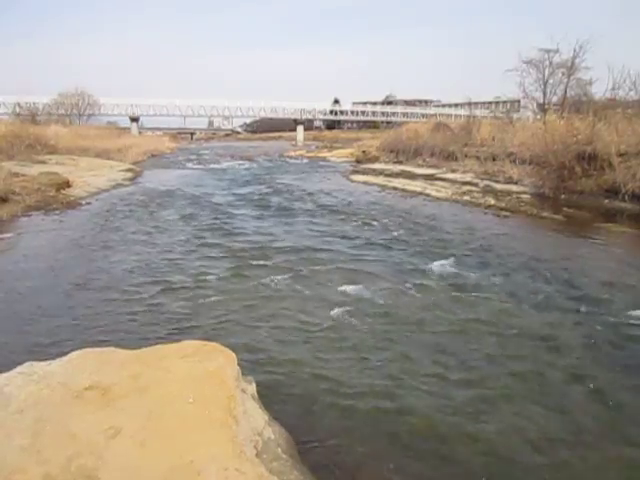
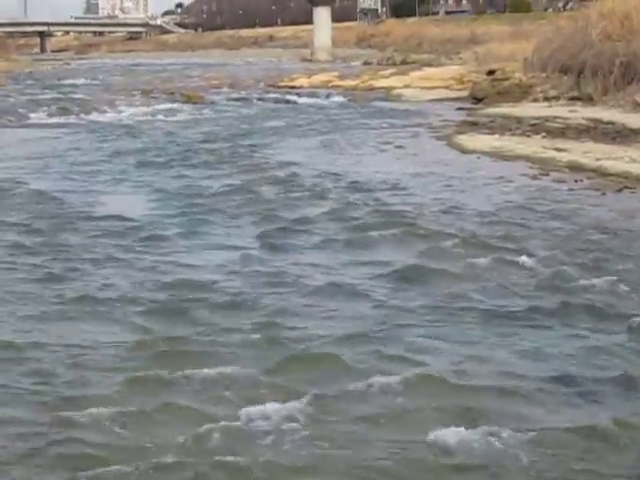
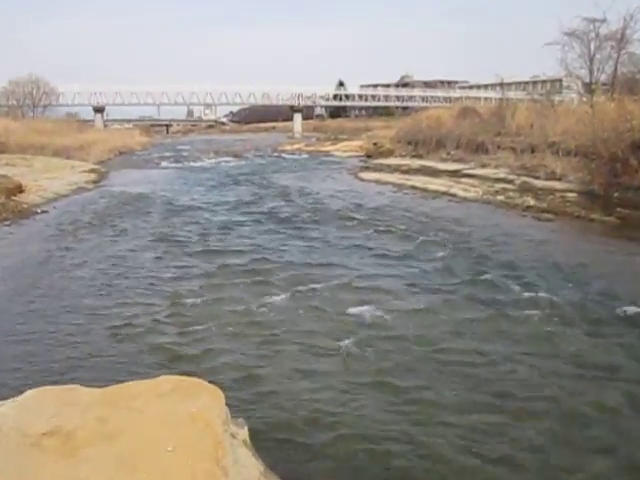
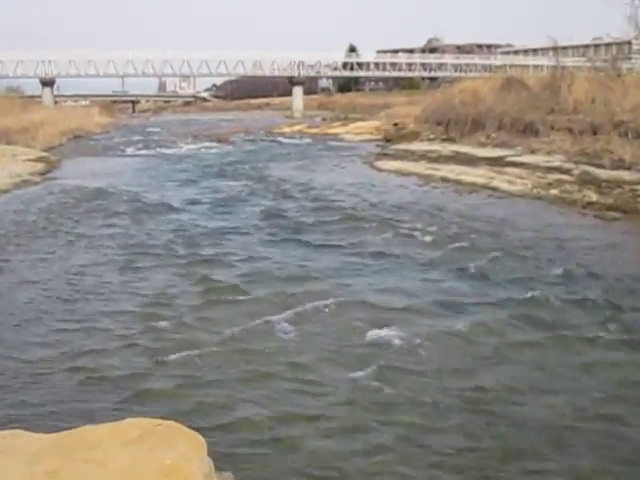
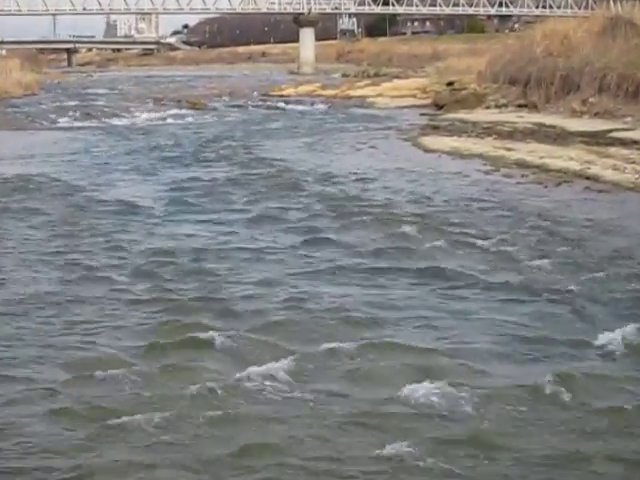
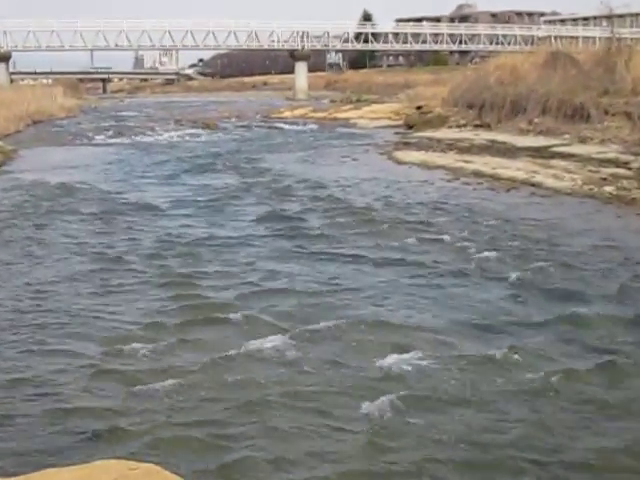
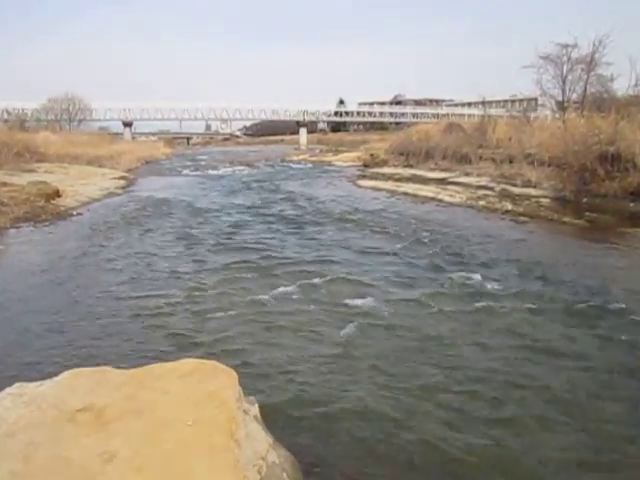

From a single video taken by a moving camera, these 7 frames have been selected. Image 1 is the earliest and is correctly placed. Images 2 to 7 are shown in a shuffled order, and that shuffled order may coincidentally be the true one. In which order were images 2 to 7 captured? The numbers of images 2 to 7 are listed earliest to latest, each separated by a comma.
7, 3, 4, 6, 5, 2
